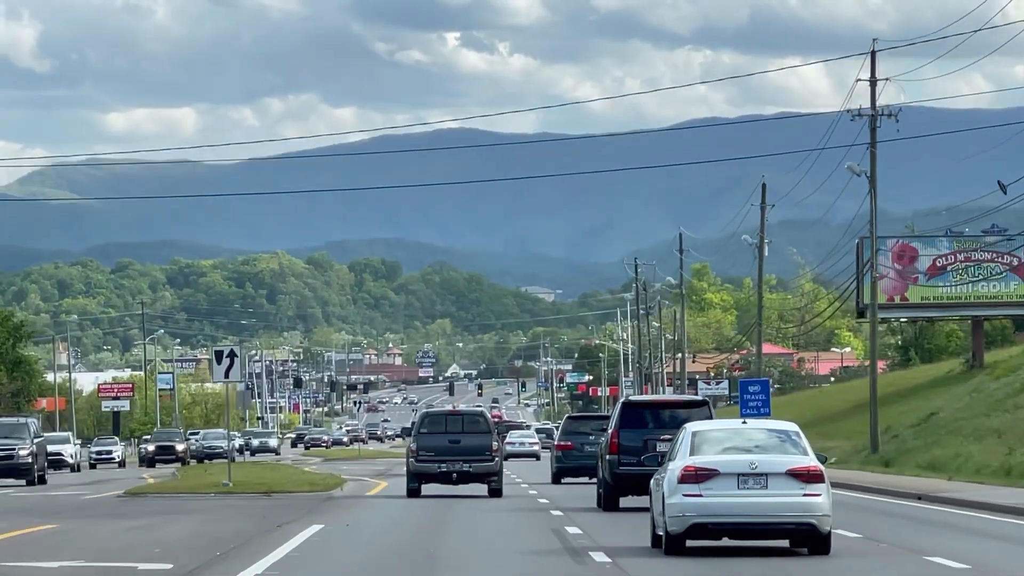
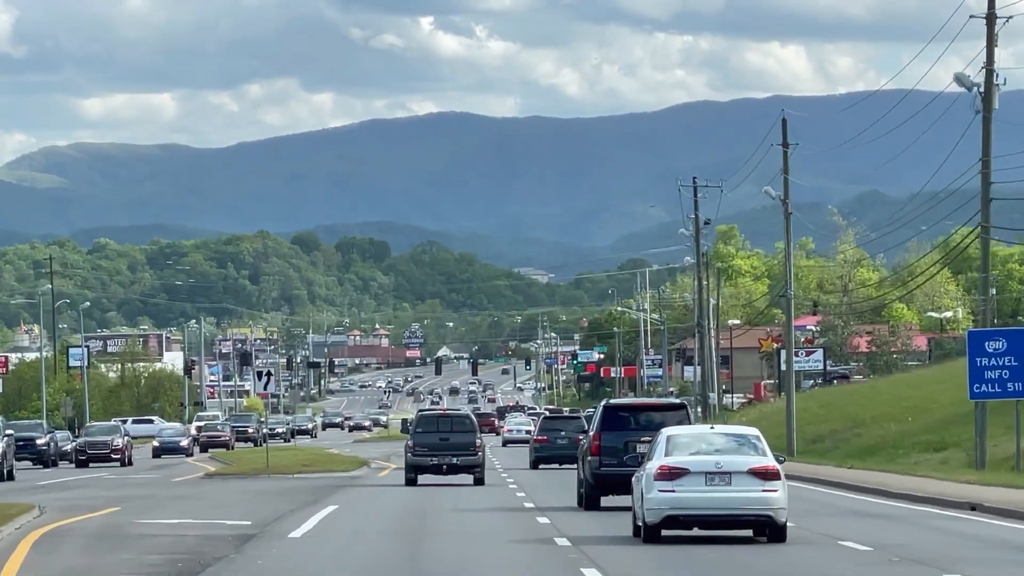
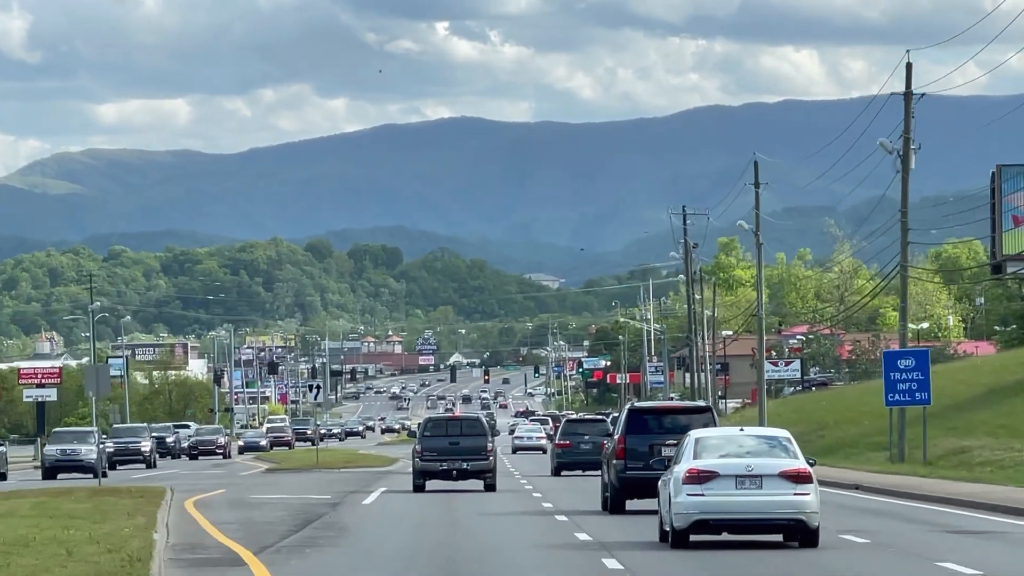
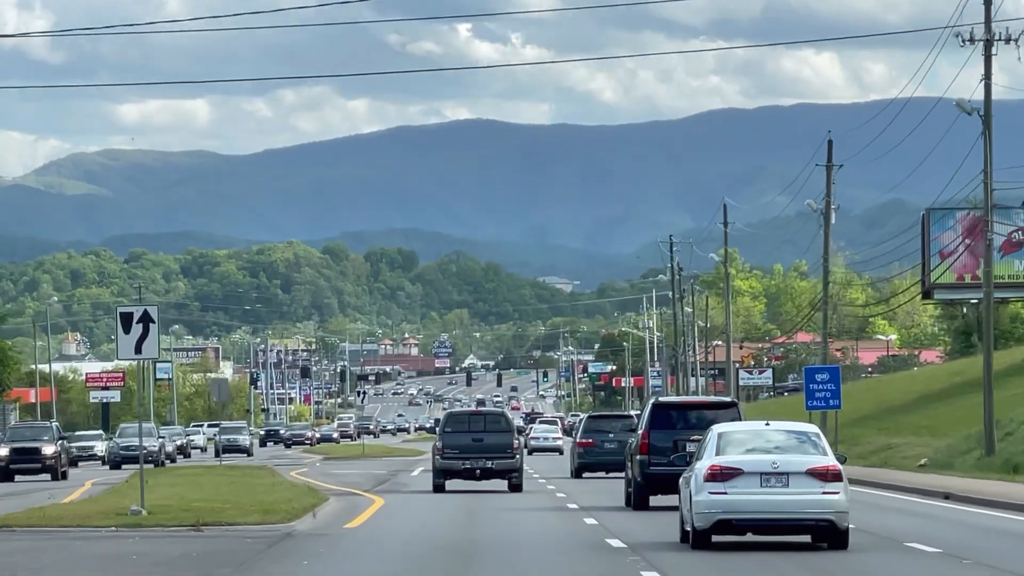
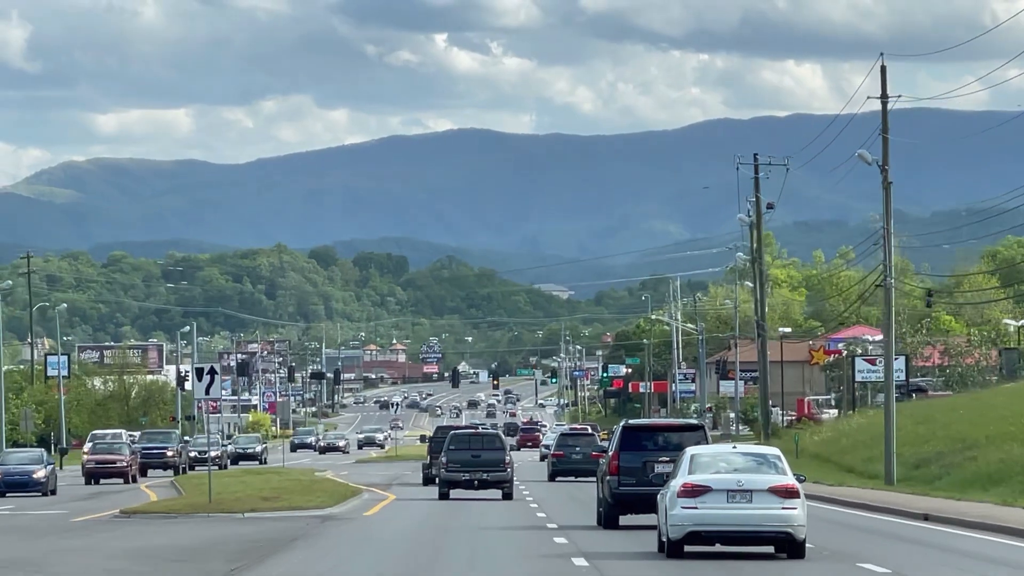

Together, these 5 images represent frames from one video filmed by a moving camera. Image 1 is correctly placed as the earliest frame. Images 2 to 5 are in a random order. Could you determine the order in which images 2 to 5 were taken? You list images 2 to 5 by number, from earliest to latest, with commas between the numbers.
4, 3, 2, 5
